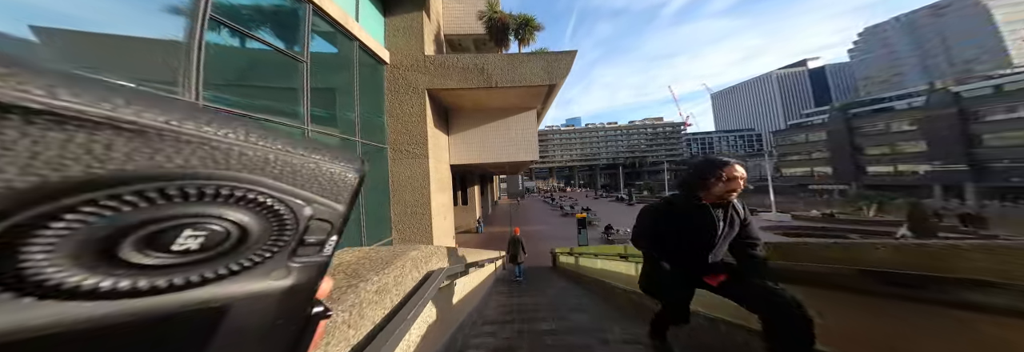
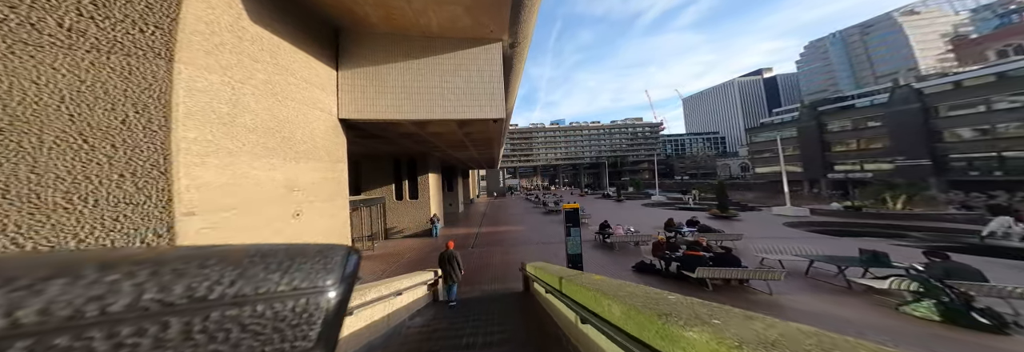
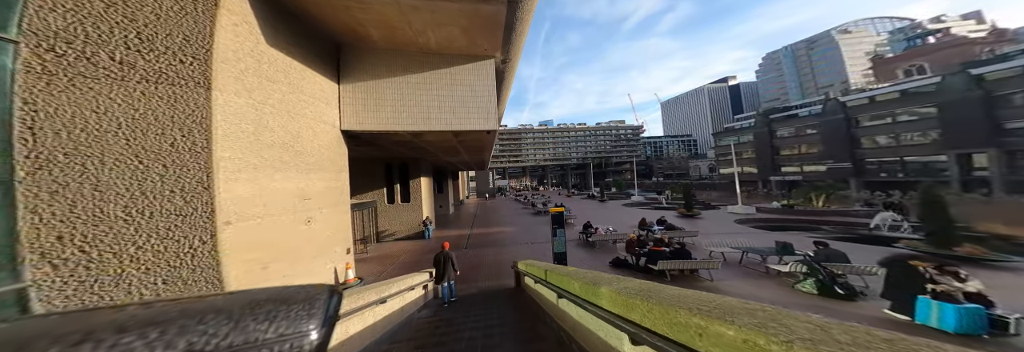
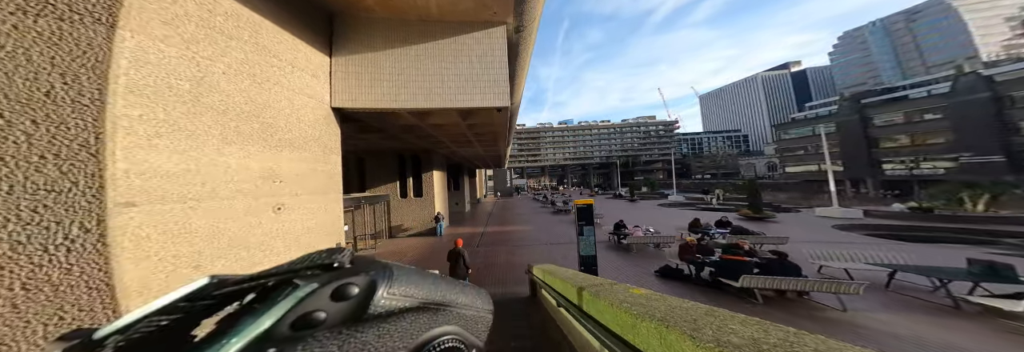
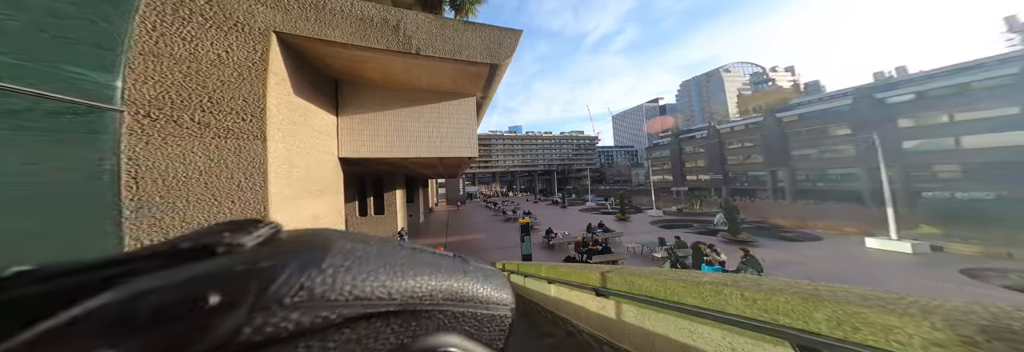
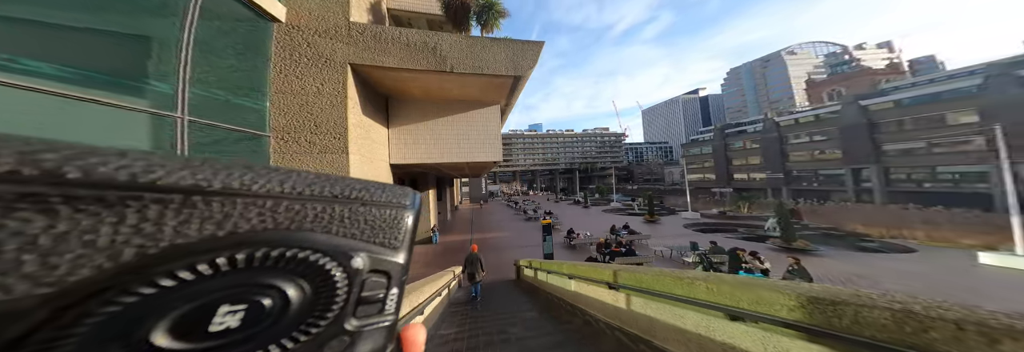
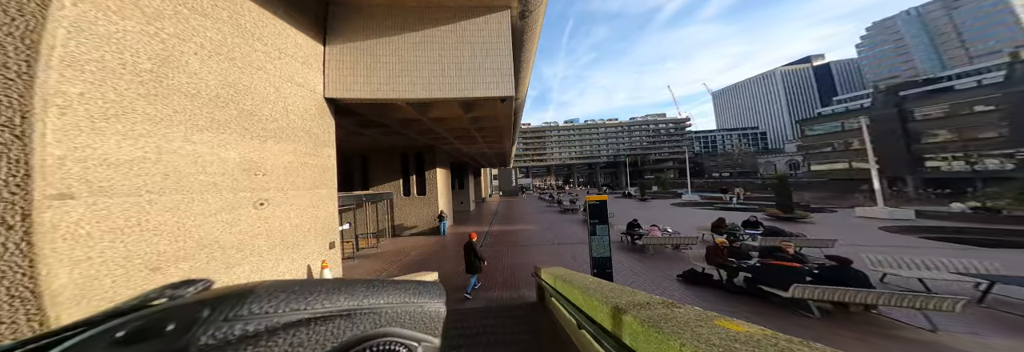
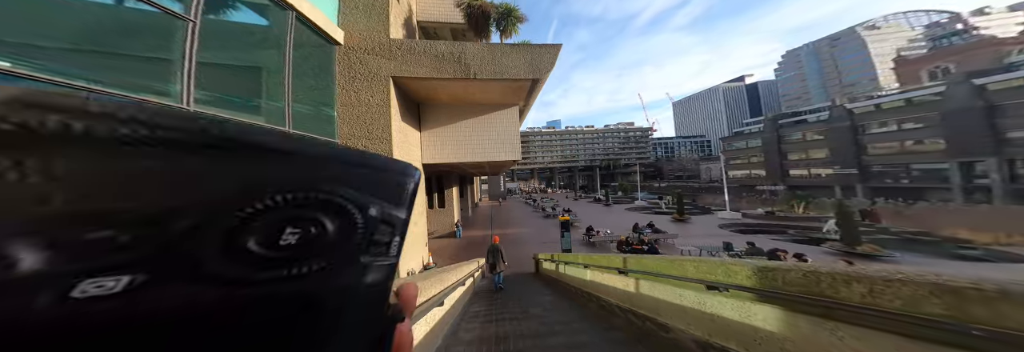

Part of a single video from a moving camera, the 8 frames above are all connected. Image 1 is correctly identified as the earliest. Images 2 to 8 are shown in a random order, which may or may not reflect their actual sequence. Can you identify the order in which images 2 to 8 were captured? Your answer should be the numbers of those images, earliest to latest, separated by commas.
8, 6, 5, 3, 2, 4, 7
